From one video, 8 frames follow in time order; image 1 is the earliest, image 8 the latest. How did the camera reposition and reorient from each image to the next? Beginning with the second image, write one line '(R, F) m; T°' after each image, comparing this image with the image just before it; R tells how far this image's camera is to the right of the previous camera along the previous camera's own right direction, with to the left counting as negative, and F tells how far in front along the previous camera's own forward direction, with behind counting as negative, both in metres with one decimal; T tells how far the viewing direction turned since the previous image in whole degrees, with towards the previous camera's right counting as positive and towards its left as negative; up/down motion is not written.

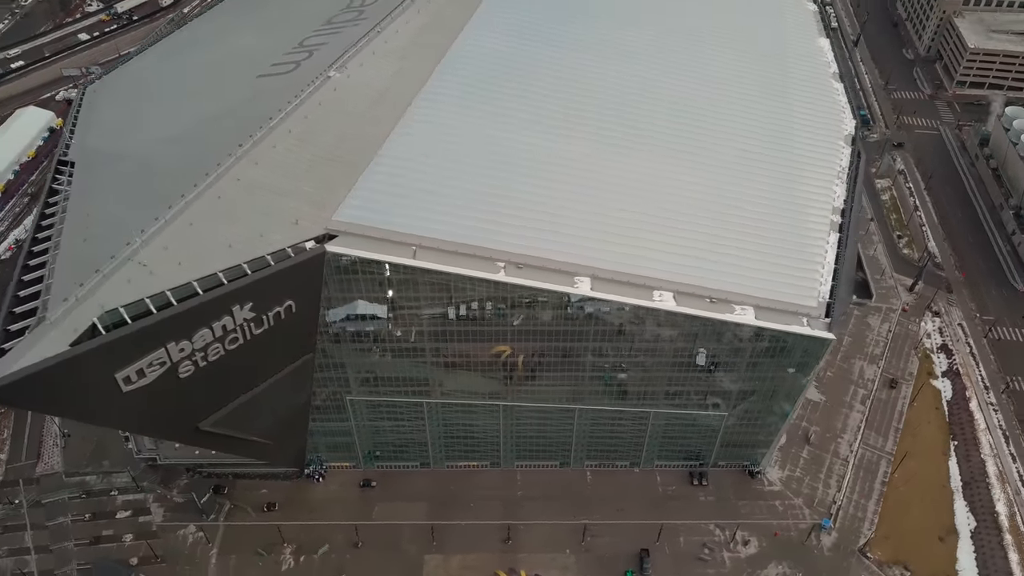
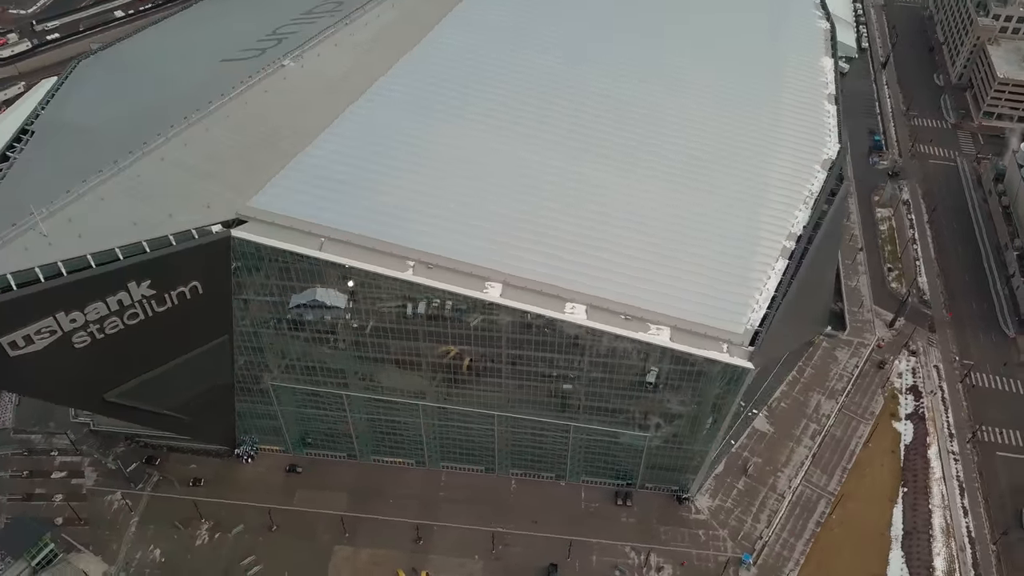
(+8.9, +0.8) m; -5°
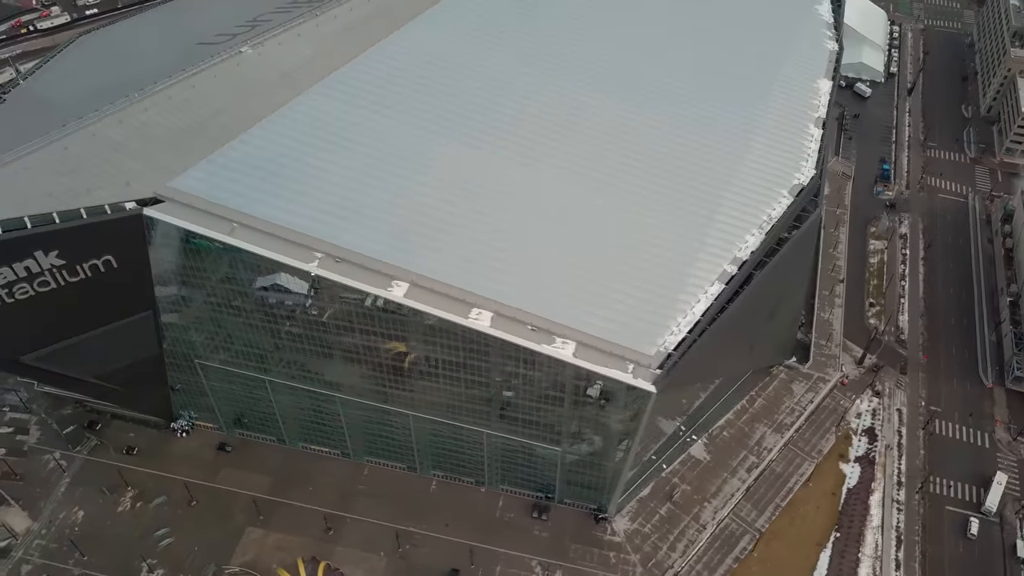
(+9.1, +0.8) m; -5°
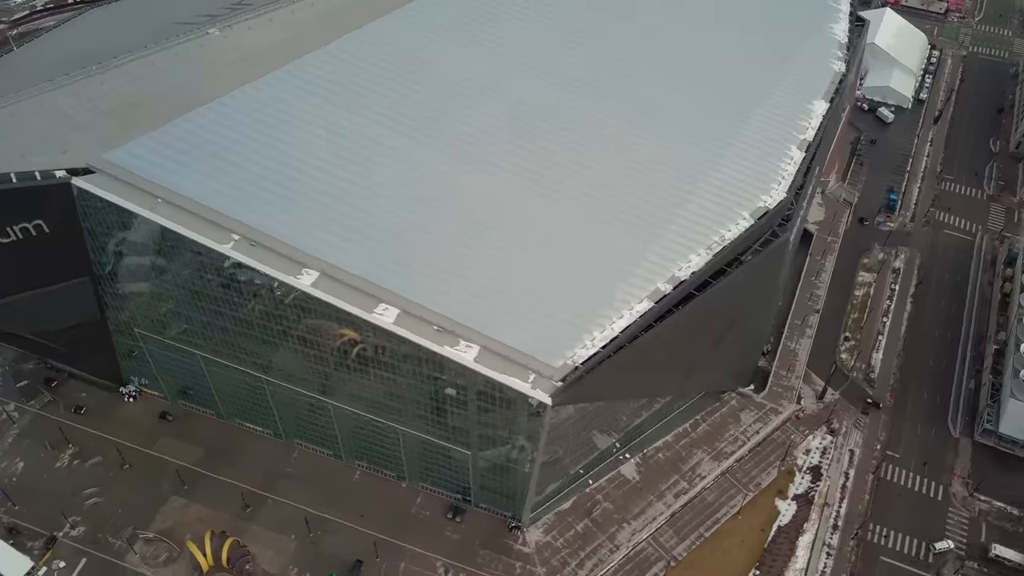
(+9.1, +0.8) m; -5°
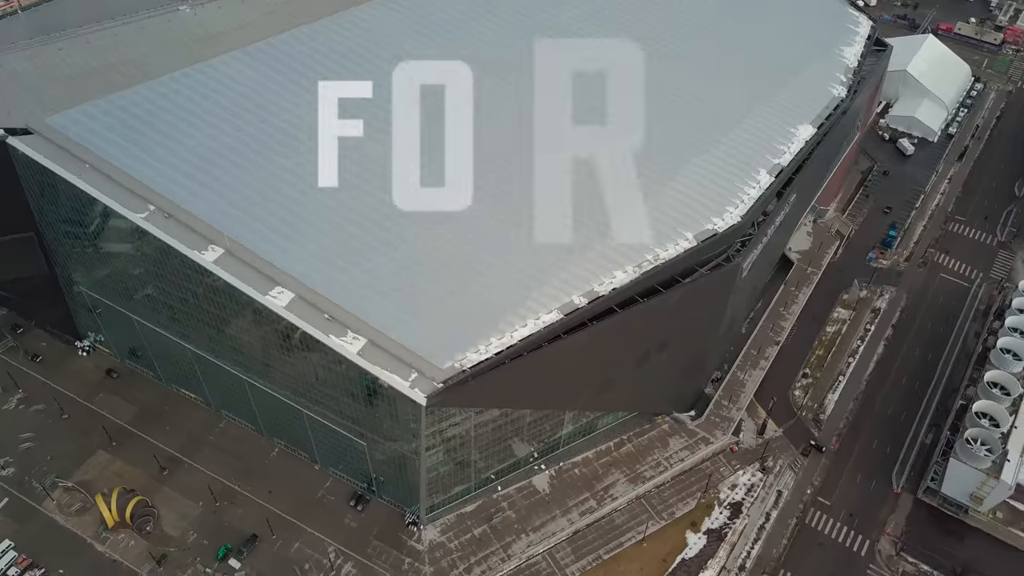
(+10.5, +0.9) m; -6°
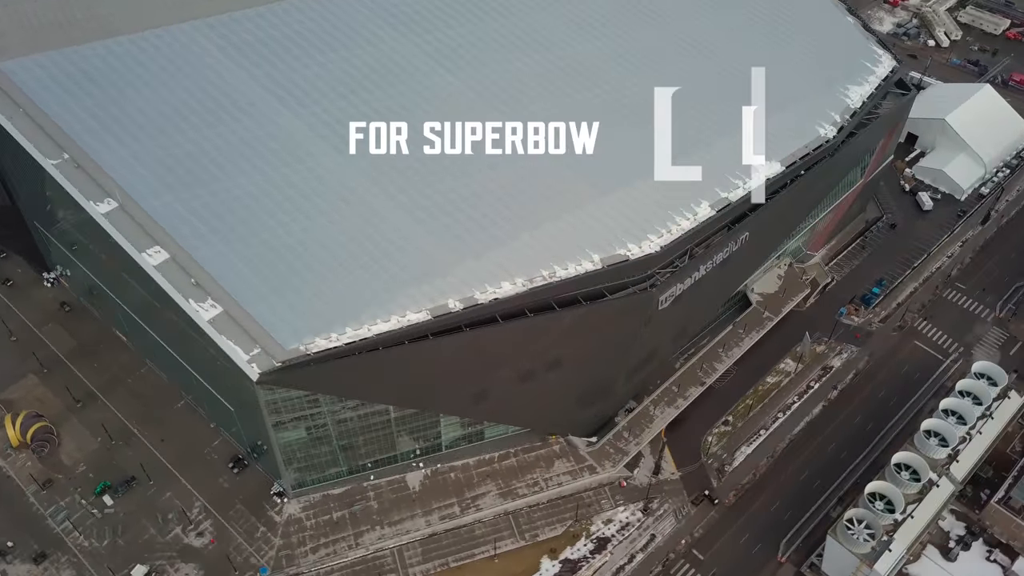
(+15.0, +1.4) m; -8°
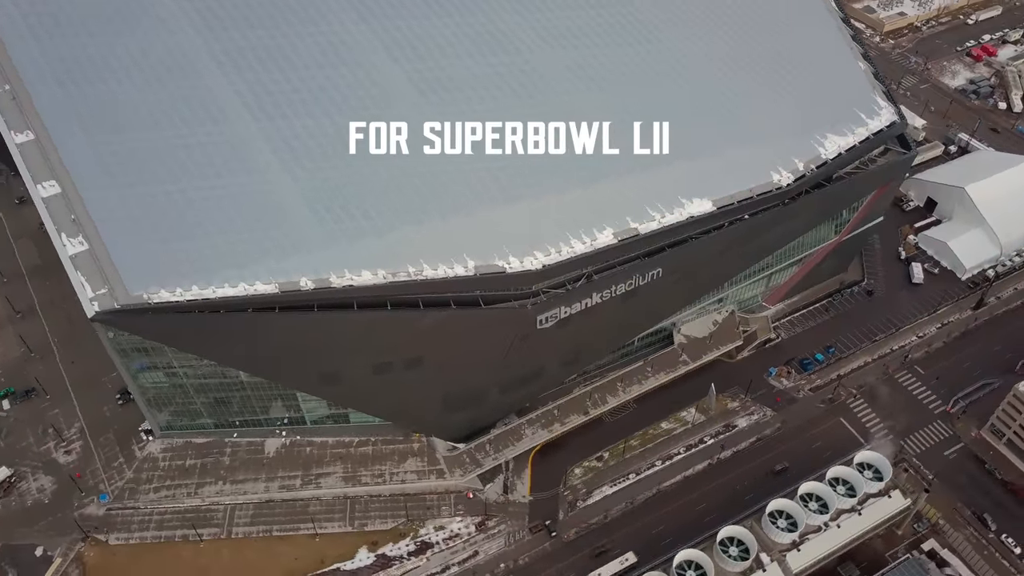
(+17.8, +1.9) m; -10°
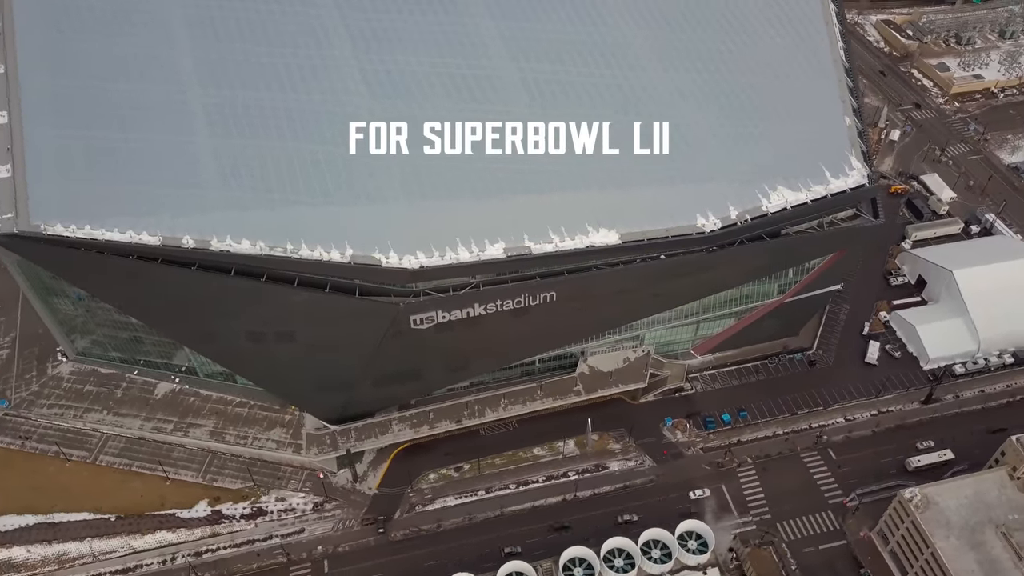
(+17.9, +1.7) m; -10°
